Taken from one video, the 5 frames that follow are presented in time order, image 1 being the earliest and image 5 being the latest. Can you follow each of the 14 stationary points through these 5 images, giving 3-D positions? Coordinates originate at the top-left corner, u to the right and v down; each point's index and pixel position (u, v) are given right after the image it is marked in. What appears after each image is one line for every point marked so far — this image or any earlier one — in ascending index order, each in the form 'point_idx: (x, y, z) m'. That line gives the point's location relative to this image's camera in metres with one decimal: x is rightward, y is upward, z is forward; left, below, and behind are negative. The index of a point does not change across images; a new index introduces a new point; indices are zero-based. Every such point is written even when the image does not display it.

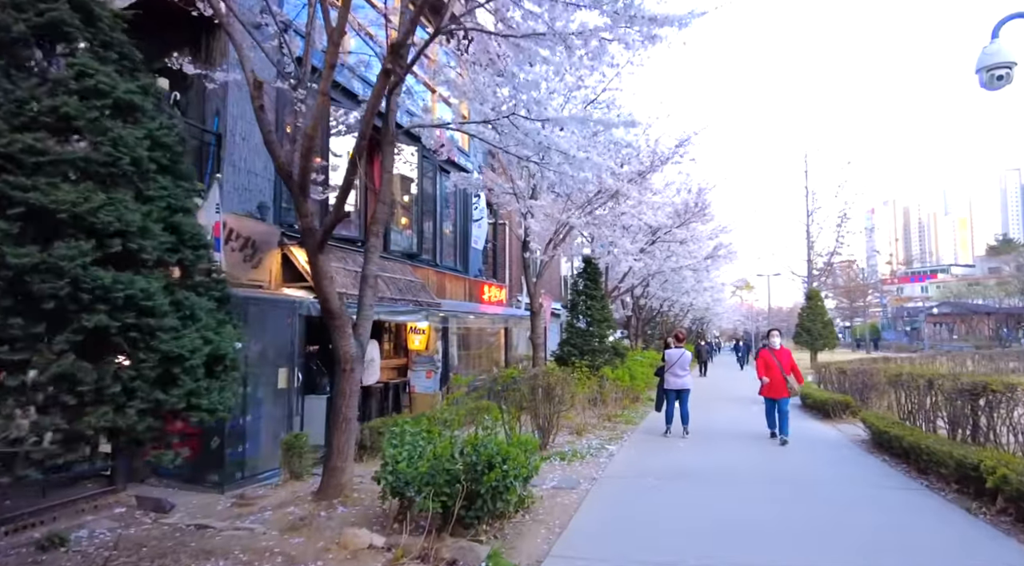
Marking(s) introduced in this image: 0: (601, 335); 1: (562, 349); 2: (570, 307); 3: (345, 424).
0: (+2.1, -1.3, +14.9) m
1: (+1.2, -1.6, +14.9) m
2: (+1.4, -0.6, +15.4) m
3: (-1.6, -1.4, +6.0) m
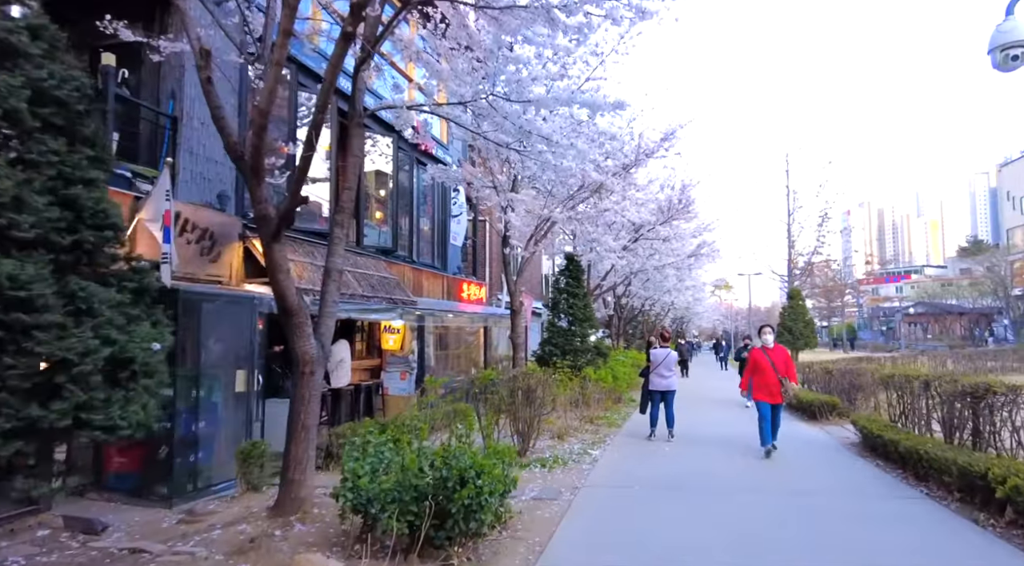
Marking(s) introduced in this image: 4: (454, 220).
0: (+1.7, -1.2, +14.4) m
1: (+0.7, -1.5, +14.4) m
2: (+0.9, -0.5, +15.0) m
3: (-1.8, -1.3, +5.4) m
4: (-1.5, +1.7, +16.4) m
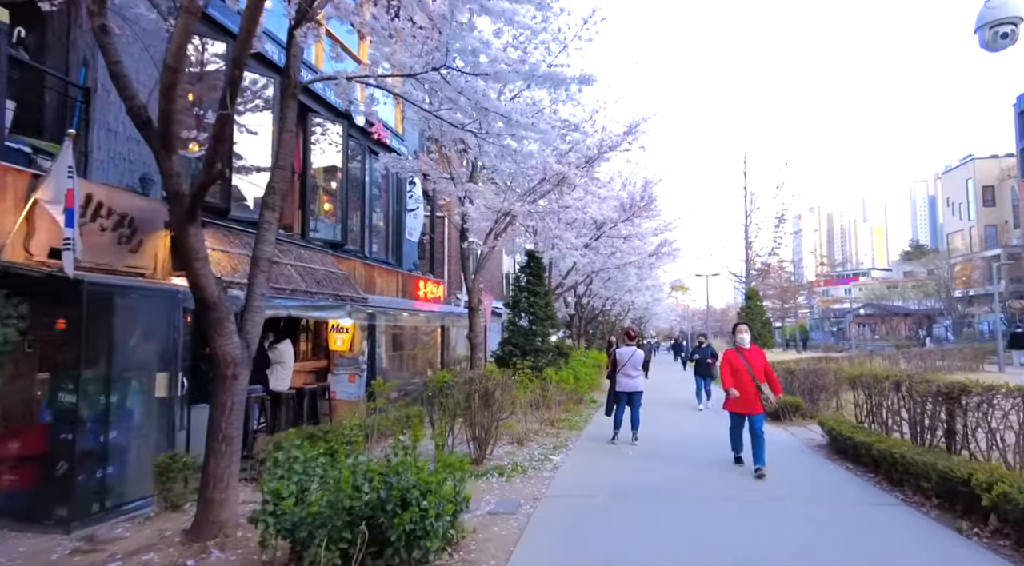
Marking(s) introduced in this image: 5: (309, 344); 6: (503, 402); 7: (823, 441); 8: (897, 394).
0: (+0.7, -1.2, +13.9) m
1: (-0.2, -1.5, +13.9) m
2: (0.0, -0.5, +14.4) m
3: (-2.2, -1.2, +4.7) m
4: (-2.6, +1.7, +15.7) m
5: (-3.7, -1.1, +11.3) m
6: (-0.1, -1.6, +8.2) m
7: (+4.8, -2.5, +9.5) m
8: (+5.0, -1.4, +8.0) m
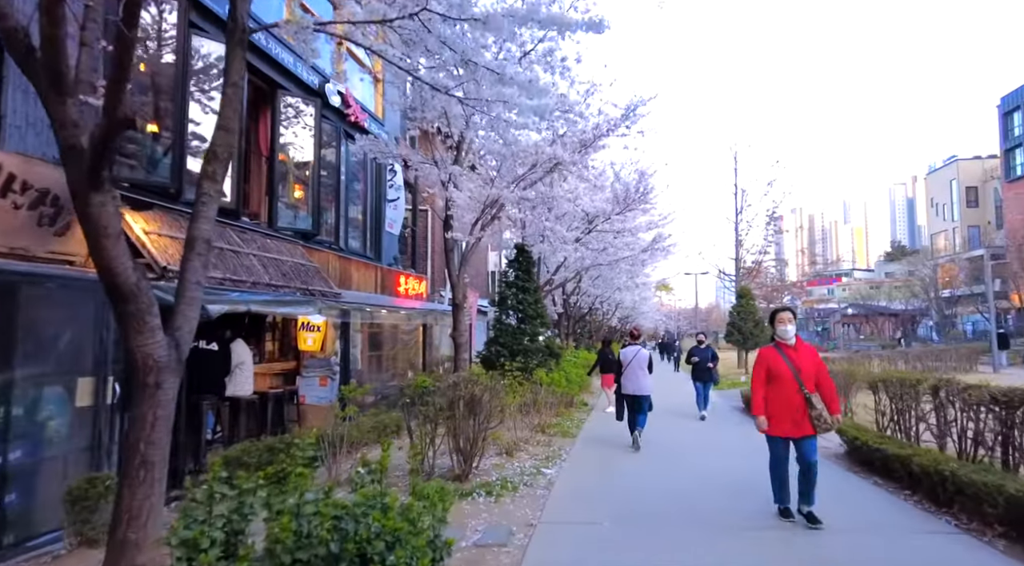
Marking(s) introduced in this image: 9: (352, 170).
0: (+0.4, -1.1, +13.0) m
1: (-0.5, -1.4, +12.9) m
2: (-0.3, -0.4, +13.5) m
3: (-2.2, -1.1, +3.8) m
4: (-2.9, +1.8, +14.7) m
5: (-3.9, -1.0, +10.3) m
6: (-0.2, -1.5, +7.3) m
7: (+4.6, -2.4, +8.7) m
8: (+4.9, -1.4, +7.2) m
9: (-3.3, +2.4, +12.9) m
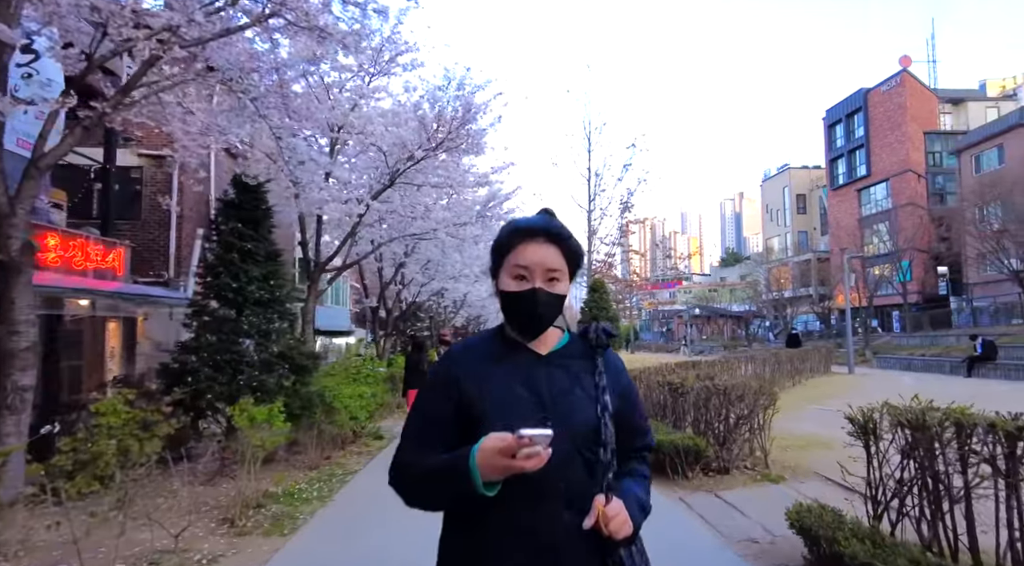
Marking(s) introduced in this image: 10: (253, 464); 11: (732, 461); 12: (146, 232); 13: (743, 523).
0: (-3.1, -0.6, +7.6) m
1: (-3.9, -0.9, +7.3) m
2: (-3.9, +0.1, +7.9) m
3: (-3.6, -0.6, -2.0) m
4: (-6.6, +2.4, +8.5) m
5: (-6.7, -0.5, +4.0) m
6: (-2.4, -1.0, +1.8) m
7: (+2.0, -1.9, +4.3) m
8: (+2.6, -0.9, +2.9) m
9: (-6.7, +2.9, +6.7) m
10: (-2.5, -1.8, +6.2) m
11: (+2.5, -2.0, +7.1) m
12: (-8.2, +1.1, +13.9) m
13: (+2.0, -2.1, +5.4) m
